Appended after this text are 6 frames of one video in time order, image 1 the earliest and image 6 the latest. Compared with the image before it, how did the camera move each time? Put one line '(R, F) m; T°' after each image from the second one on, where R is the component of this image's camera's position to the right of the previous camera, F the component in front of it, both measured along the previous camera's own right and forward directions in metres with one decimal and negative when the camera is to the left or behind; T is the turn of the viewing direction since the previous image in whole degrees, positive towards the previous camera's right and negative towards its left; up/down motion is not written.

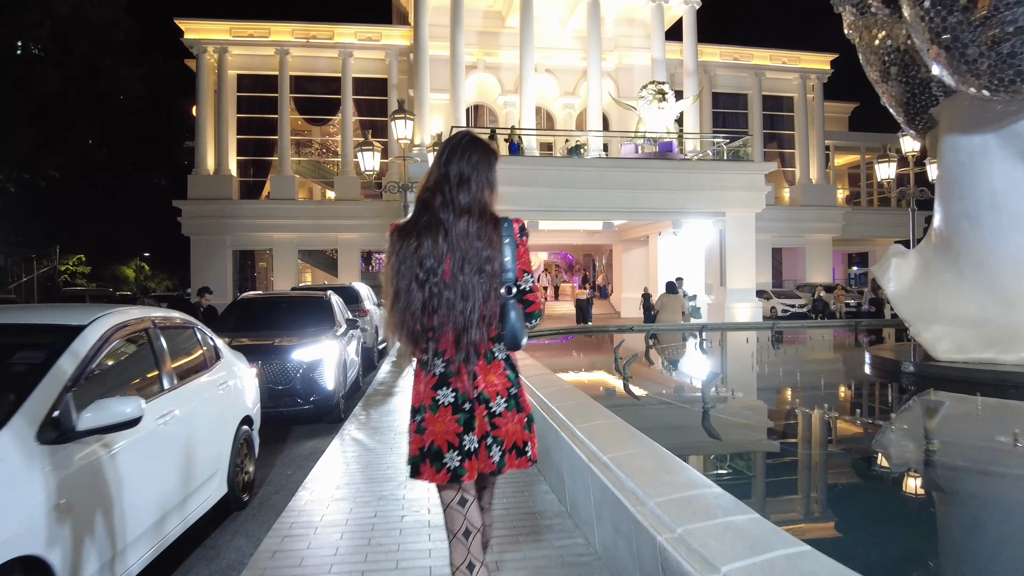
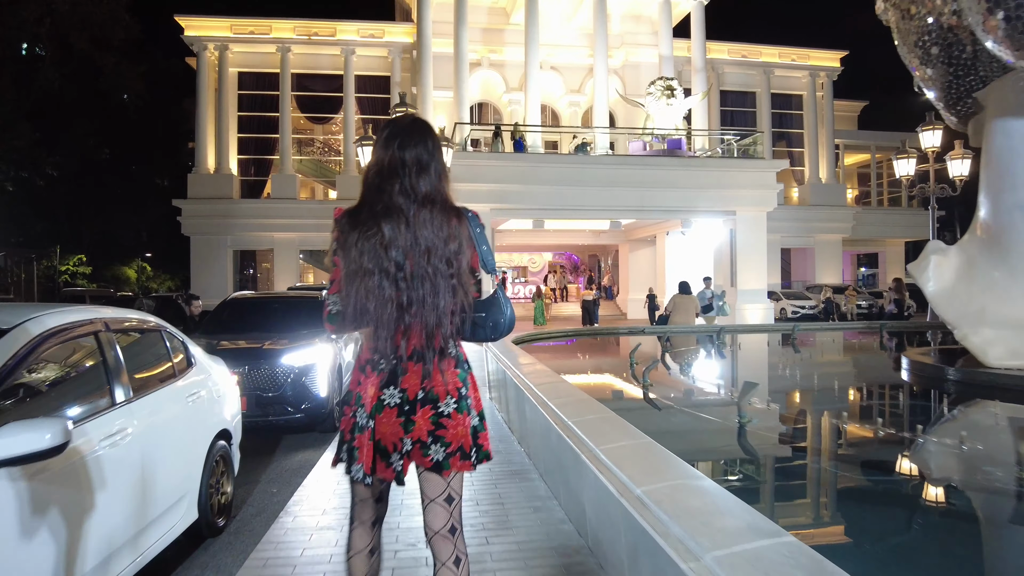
(0.0, +0.5) m; 0°
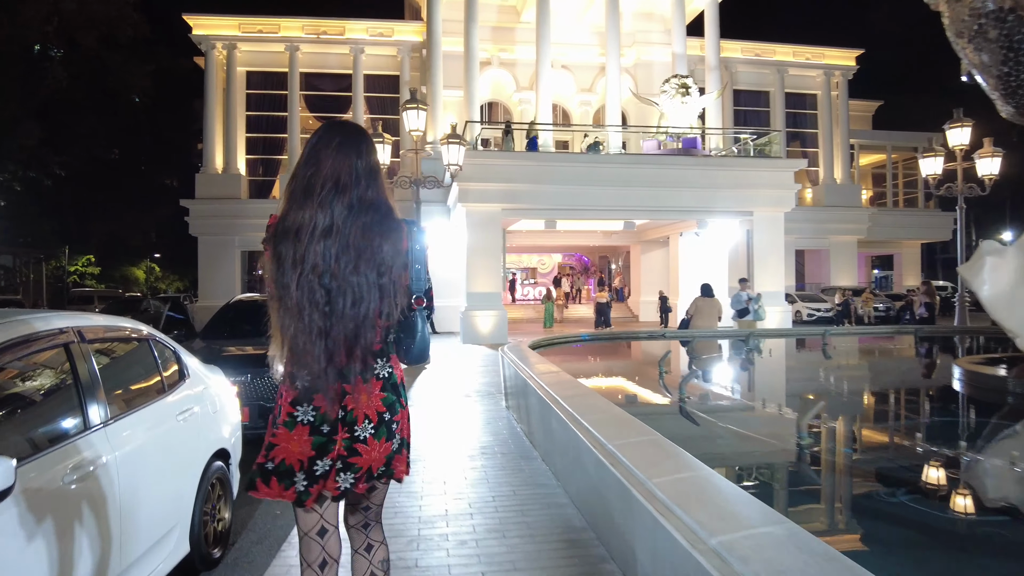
(-0.1, +0.4) m; -1°
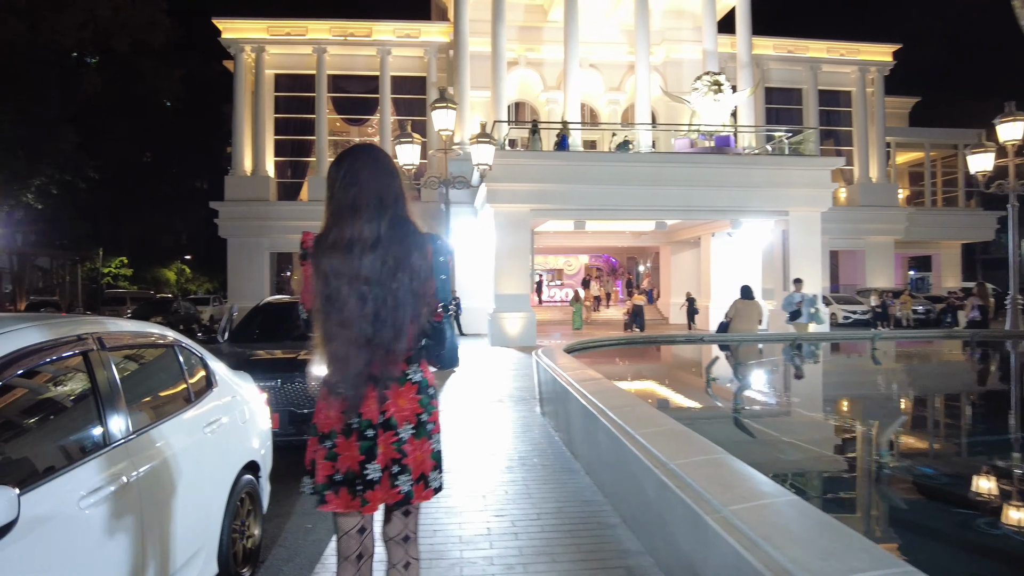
(-0.1, +0.2) m; -2°
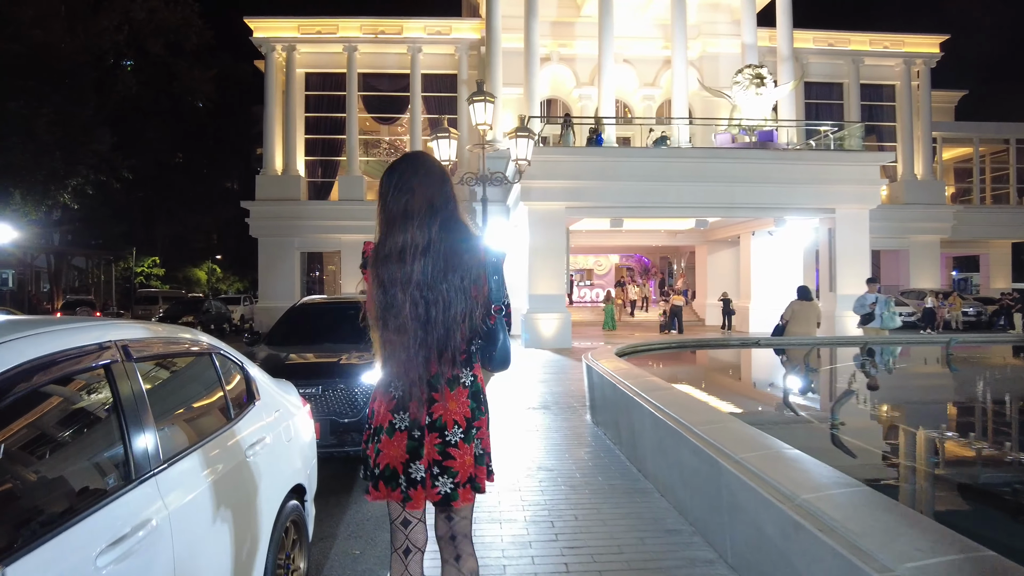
(-0.2, +0.4) m; -2°
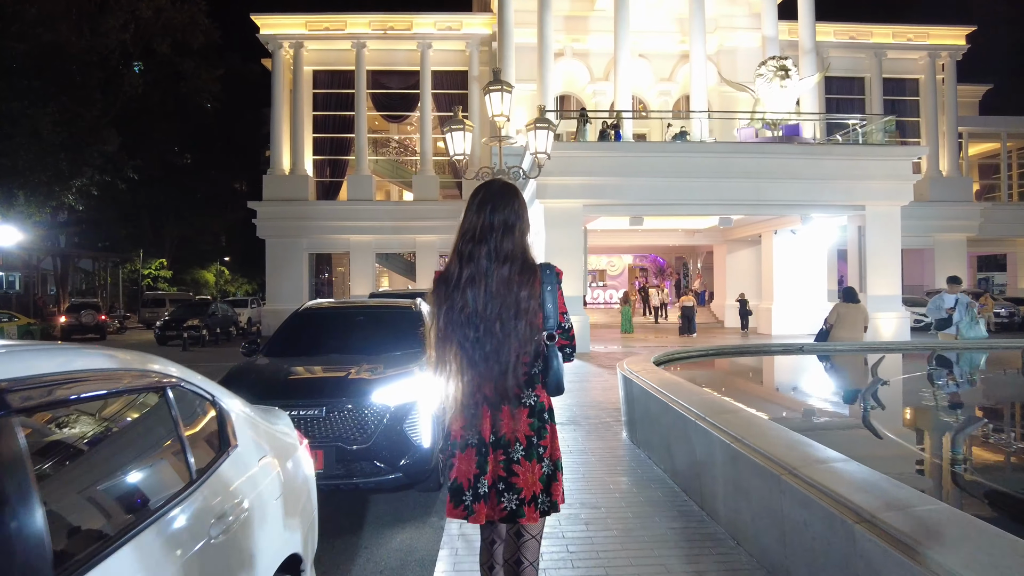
(-0.2, +0.7) m; -1°
